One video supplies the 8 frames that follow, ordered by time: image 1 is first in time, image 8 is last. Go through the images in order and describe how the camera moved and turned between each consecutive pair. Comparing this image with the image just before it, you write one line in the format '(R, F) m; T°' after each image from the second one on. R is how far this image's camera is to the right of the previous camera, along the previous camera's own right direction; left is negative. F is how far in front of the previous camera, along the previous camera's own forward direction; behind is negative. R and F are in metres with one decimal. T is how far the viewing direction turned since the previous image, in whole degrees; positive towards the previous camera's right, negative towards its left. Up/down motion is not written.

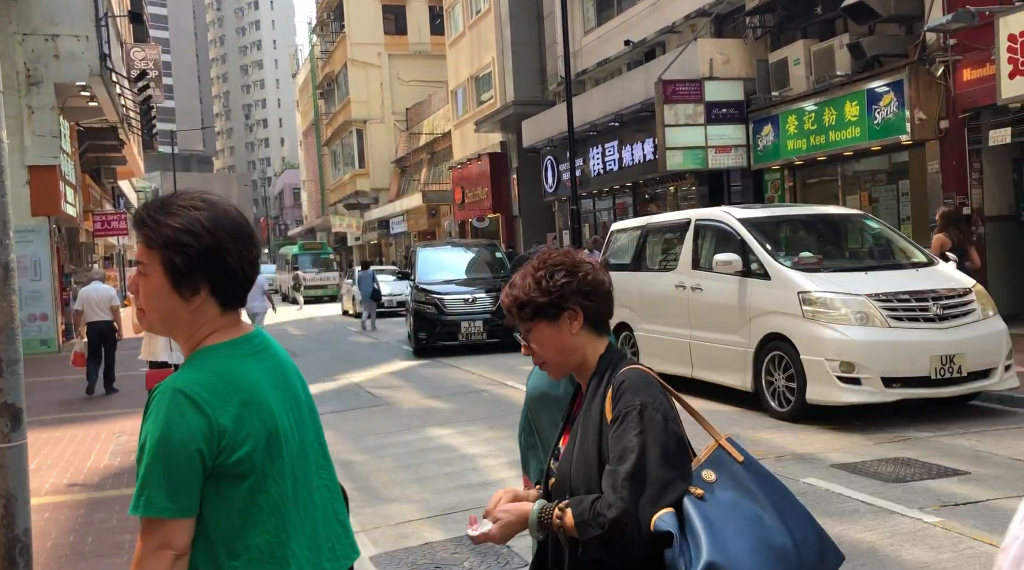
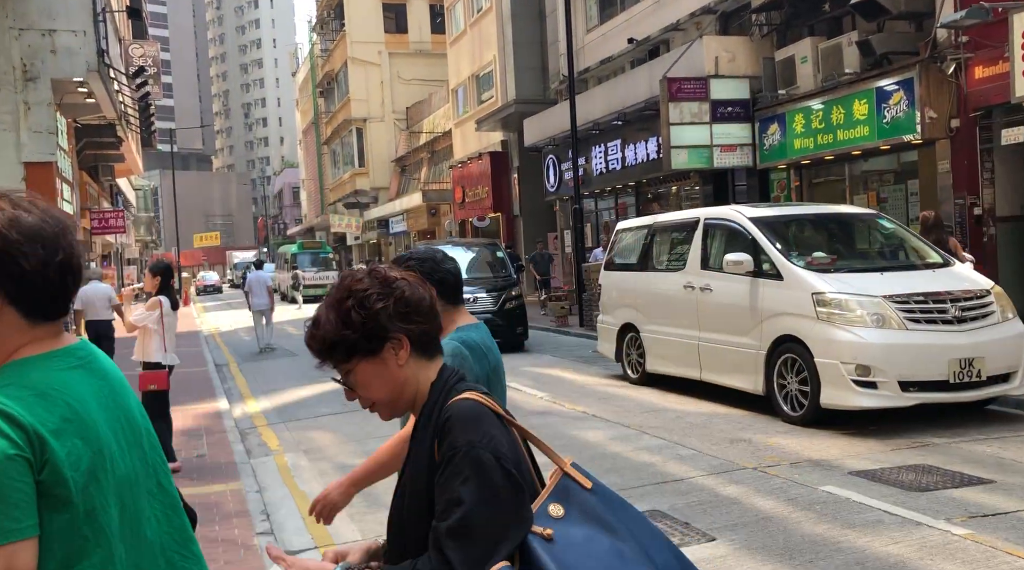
(-0.1, +0.2) m; 0°
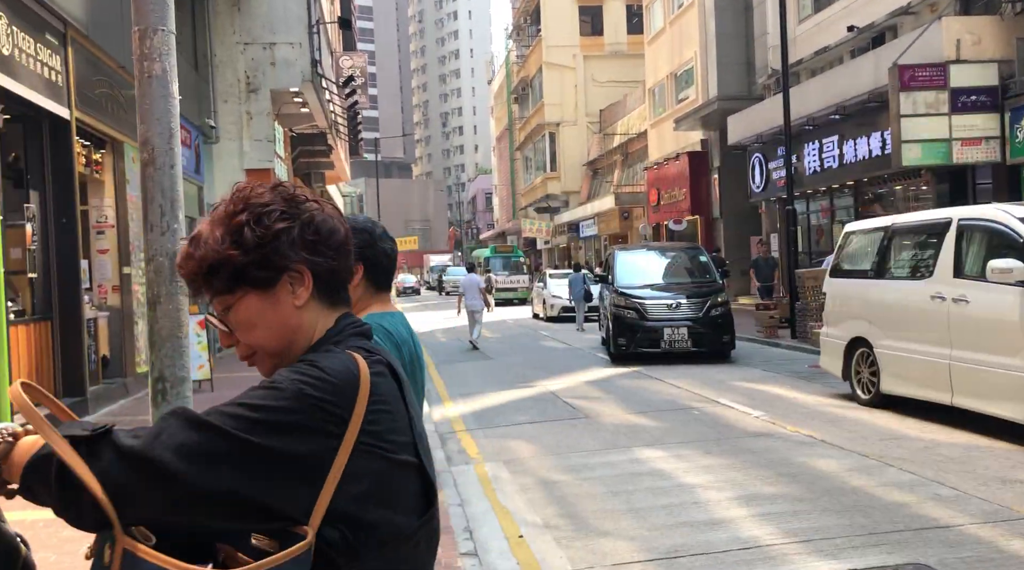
(-0.2, +0.6) m; -11°
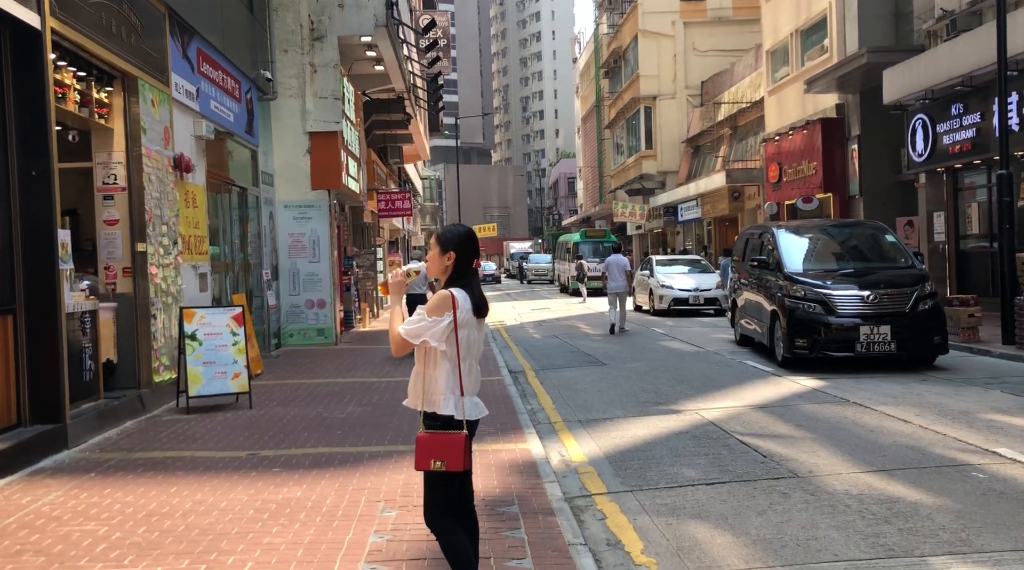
(-0.6, +3.5) m; -5°
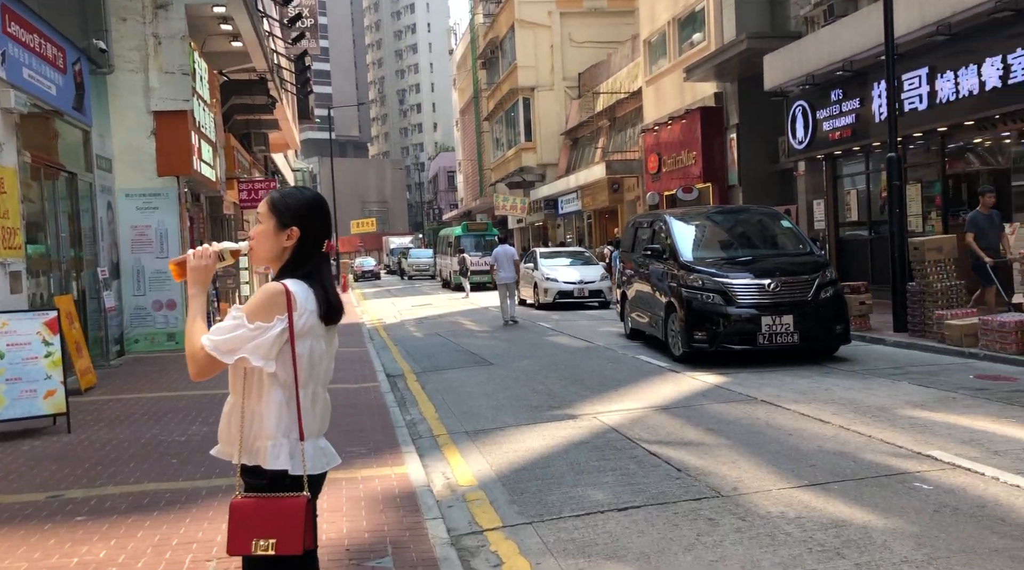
(+0.1, +1.1) m; +7°
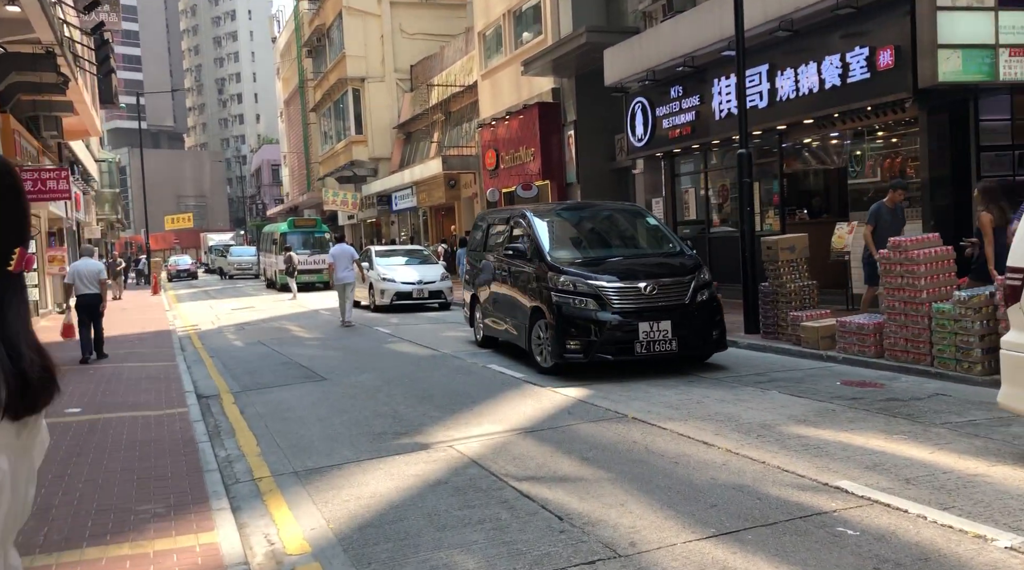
(-0.1, +1.2) m; +10°
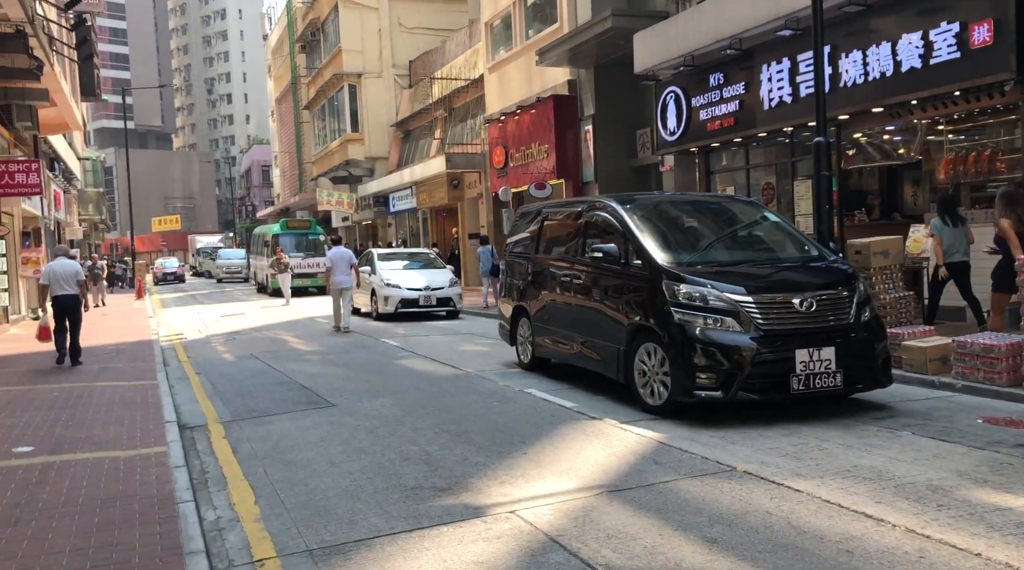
(-0.6, +1.8) m; +1°
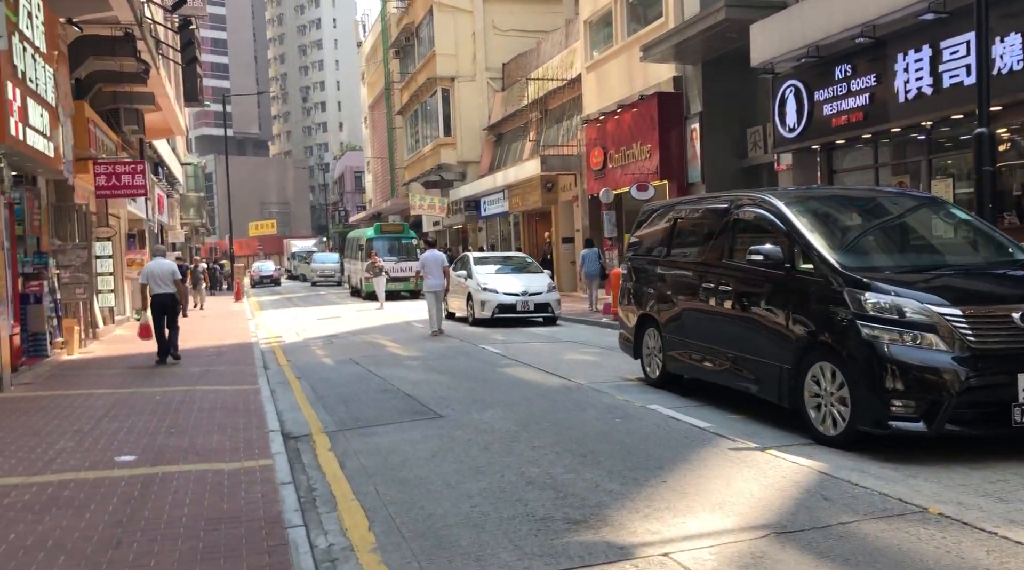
(-0.3, +0.7) m; -5°
